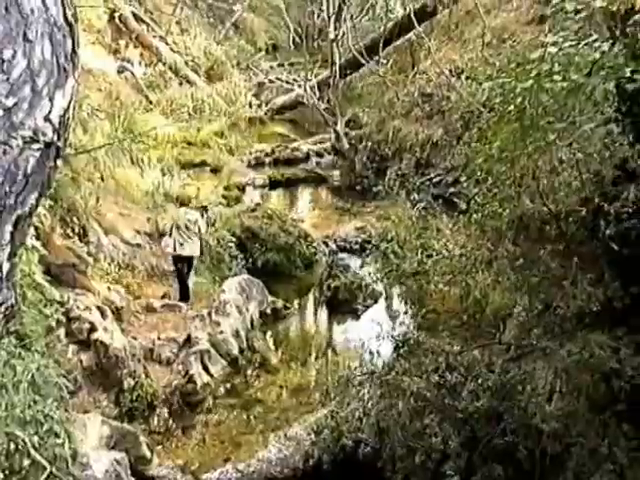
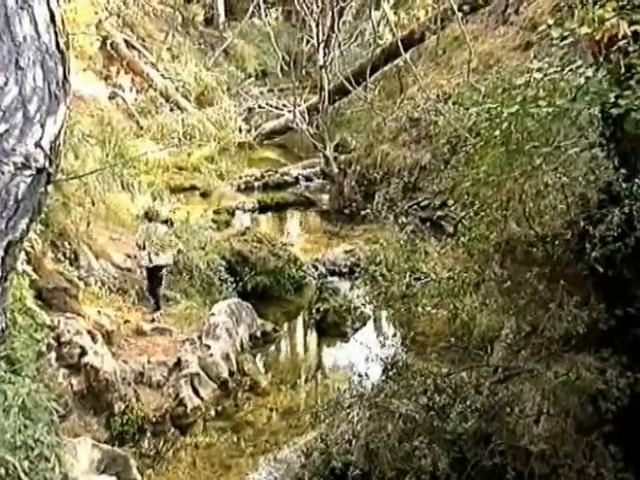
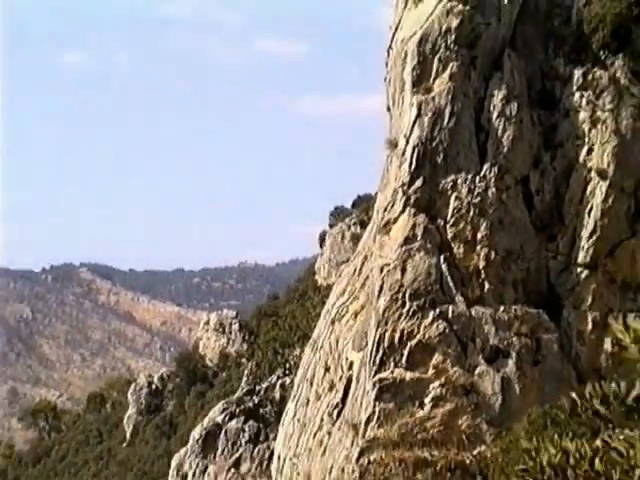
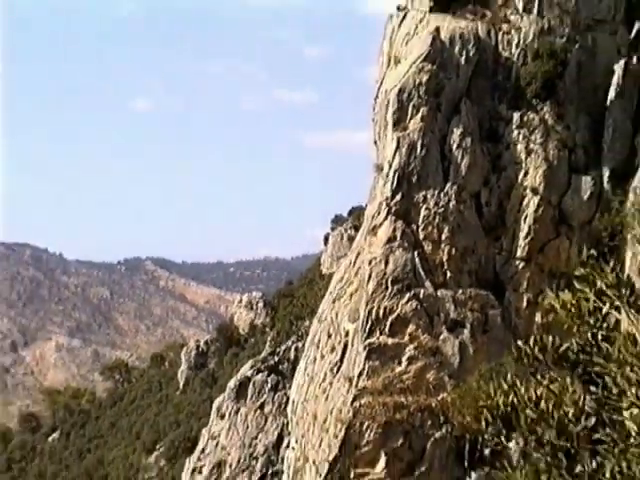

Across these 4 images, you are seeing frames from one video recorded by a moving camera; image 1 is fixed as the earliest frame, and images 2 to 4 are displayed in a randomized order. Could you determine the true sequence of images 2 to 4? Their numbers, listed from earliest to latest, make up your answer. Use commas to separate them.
2, 3, 4
